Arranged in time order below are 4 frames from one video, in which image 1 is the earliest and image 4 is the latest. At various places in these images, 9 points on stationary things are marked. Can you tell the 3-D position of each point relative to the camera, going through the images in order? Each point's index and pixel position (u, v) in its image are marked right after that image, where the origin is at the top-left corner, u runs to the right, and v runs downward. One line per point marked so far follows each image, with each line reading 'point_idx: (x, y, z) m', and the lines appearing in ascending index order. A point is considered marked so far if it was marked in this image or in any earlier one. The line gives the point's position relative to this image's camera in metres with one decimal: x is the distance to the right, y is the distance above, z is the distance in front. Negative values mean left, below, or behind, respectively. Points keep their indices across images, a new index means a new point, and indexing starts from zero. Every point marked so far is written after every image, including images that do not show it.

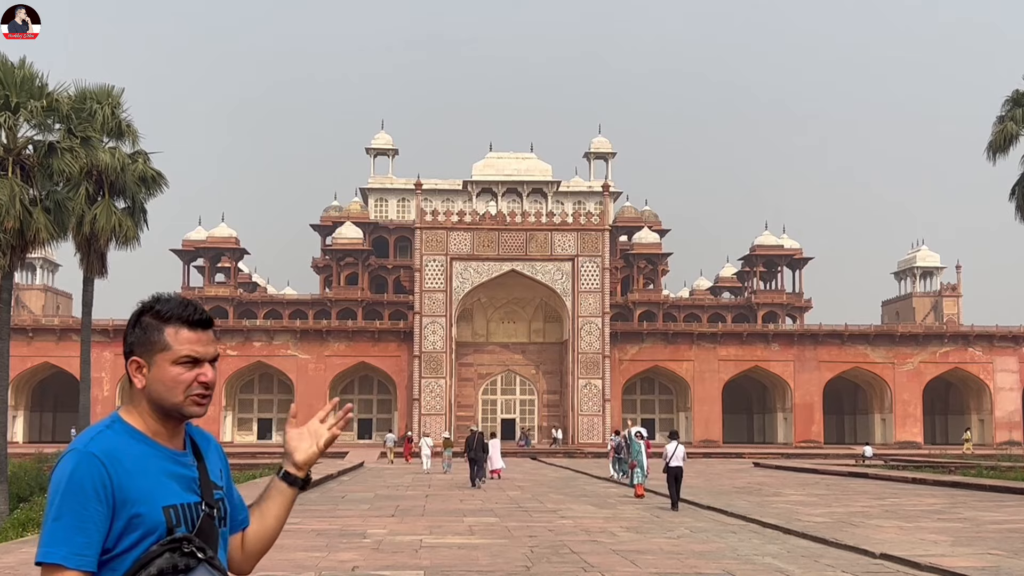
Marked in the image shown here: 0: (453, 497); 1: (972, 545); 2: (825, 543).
0: (-0.8, -2.8, +13.7) m
1: (+4.3, -2.4, +9.3) m
2: (+3.0, -2.4, +9.6) m
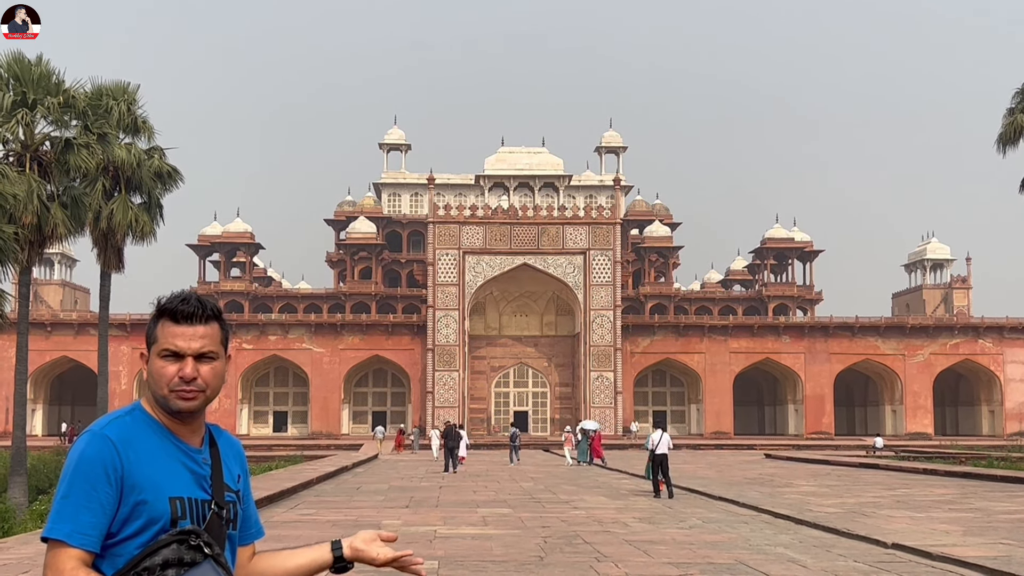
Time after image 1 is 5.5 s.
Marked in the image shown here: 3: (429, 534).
0: (-0.6, -2.7, +13.8) m
1: (+4.4, -2.3, +9.3) m
2: (+3.1, -2.4, +9.7) m
3: (-0.8, -2.4, +9.8) m
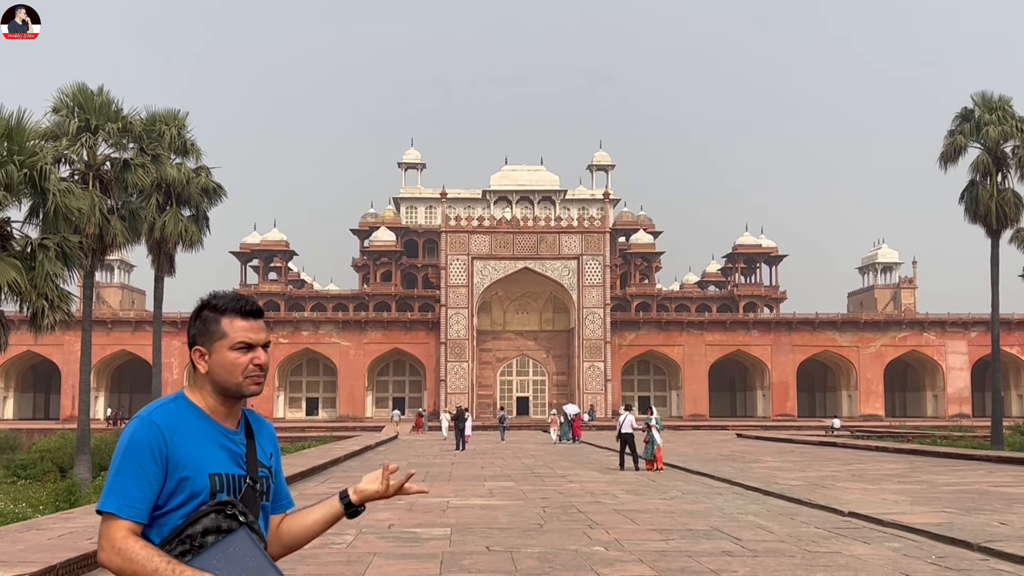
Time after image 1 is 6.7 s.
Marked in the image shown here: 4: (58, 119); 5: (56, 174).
0: (-0.6, -2.7, +15.1) m
1: (+4.4, -2.3, +10.7) m
2: (+3.1, -2.4, +11.0) m
3: (-0.8, -2.4, +11.2) m
4: (-7.0, +2.6, +15.8) m
5: (-5.3, +1.3, +11.7) m
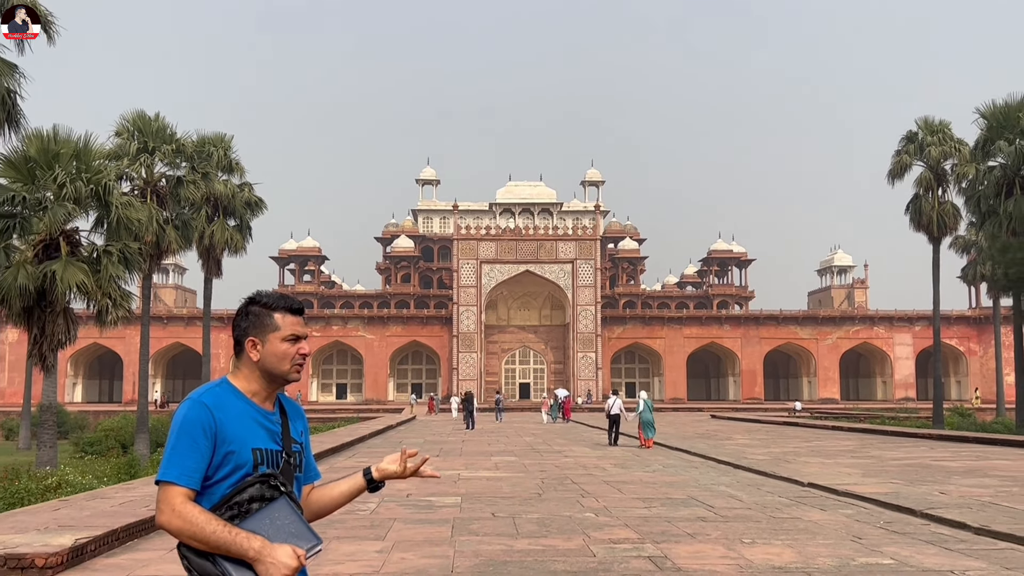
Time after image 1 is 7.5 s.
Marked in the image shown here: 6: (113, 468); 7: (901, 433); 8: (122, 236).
0: (-0.5, -2.7, +16.8) m
1: (+4.4, -2.3, +12.3) m
2: (+3.2, -2.4, +12.7) m
3: (-0.7, -2.4, +12.8) m
4: (-6.9, +2.6, +17.4) m
5: (-5.3, +1.3, +13.4) m
6: (-5.3, -2.4, +13.4) m
7: (+6.2, -2.3, +15.3) m
8: (-5.1, +0.7, +13.2) m
